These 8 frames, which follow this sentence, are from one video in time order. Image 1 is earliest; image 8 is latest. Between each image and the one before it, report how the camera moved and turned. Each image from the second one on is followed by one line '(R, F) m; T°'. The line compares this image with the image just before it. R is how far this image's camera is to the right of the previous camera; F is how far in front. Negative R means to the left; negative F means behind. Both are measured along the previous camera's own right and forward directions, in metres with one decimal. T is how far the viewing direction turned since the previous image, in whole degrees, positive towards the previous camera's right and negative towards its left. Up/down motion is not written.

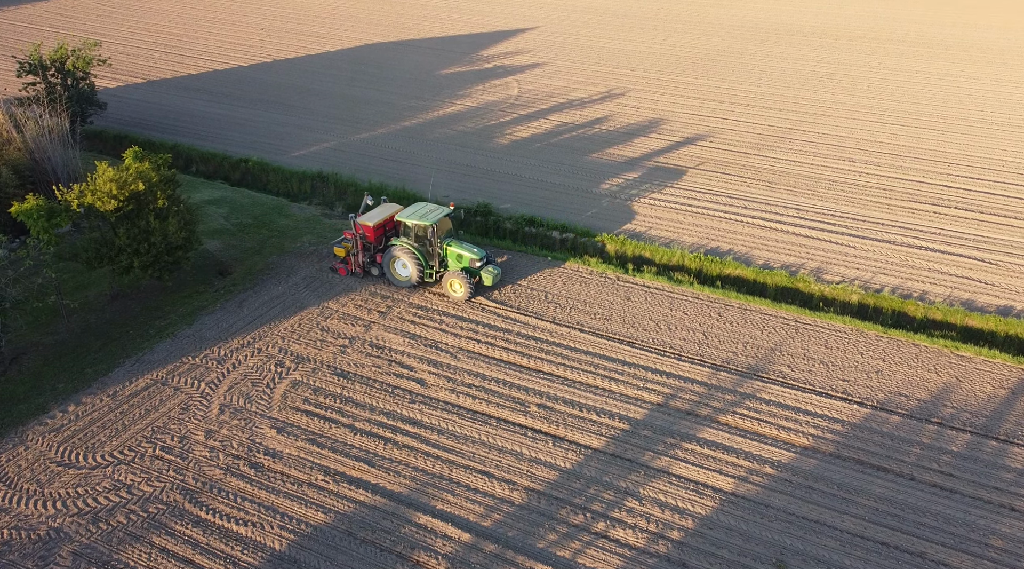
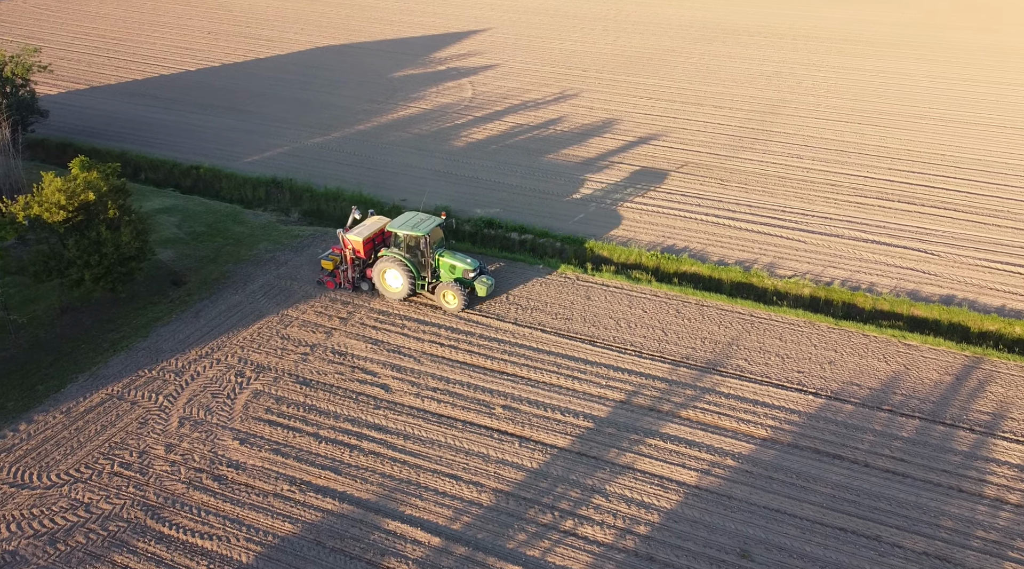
(-0.2, -0.1) m; +3°
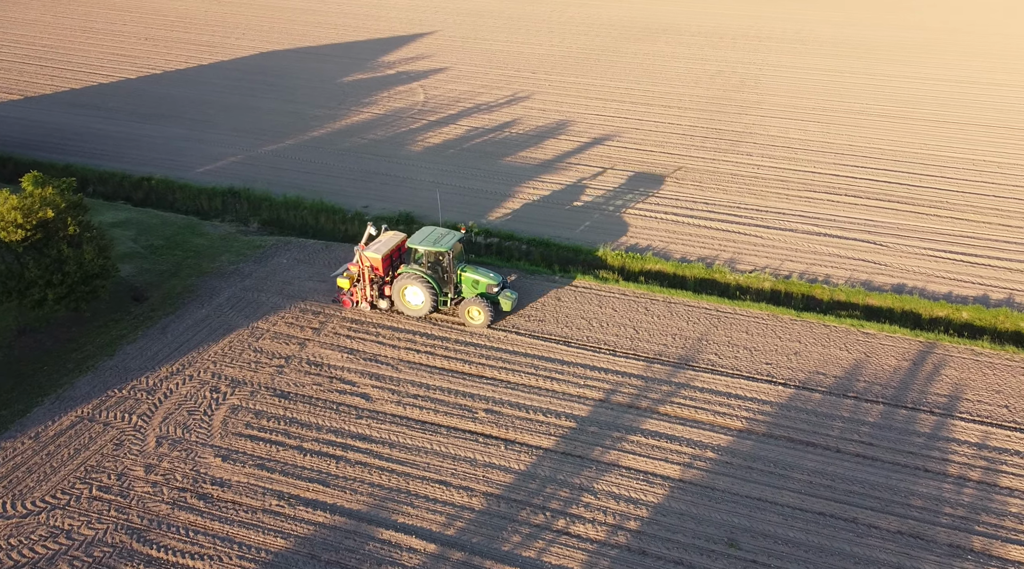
(-1.0, -0.2) m; +5°
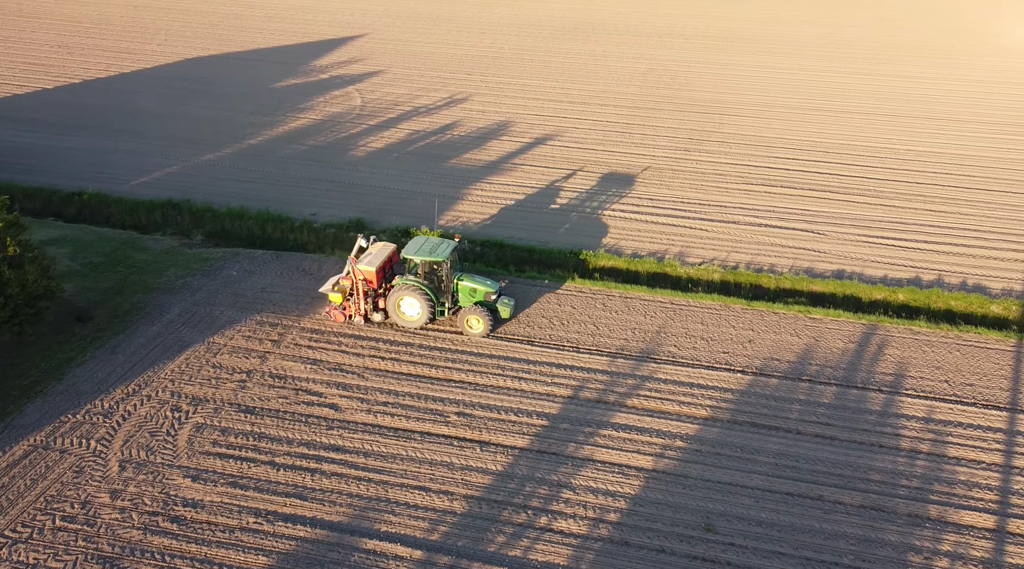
(-1.1, -0.1) m; +6°
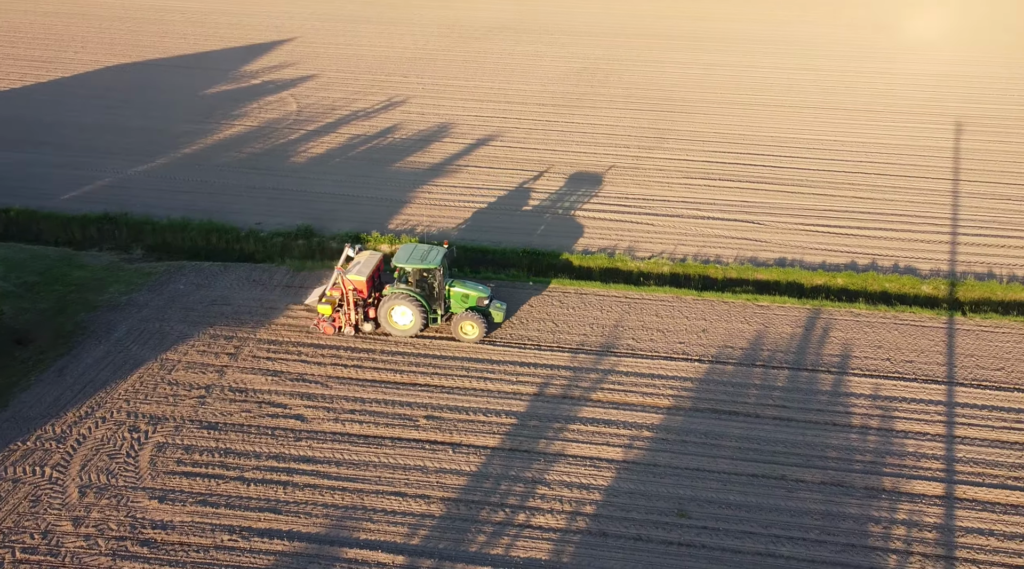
(-1.0, -0.1) m; +6°
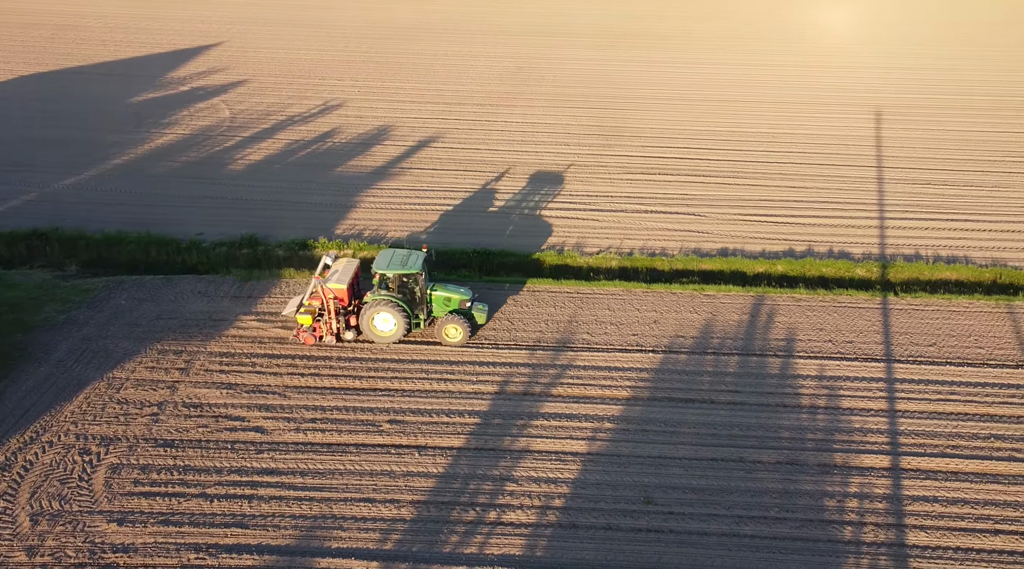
(-0.7, -0.1) m; +5°
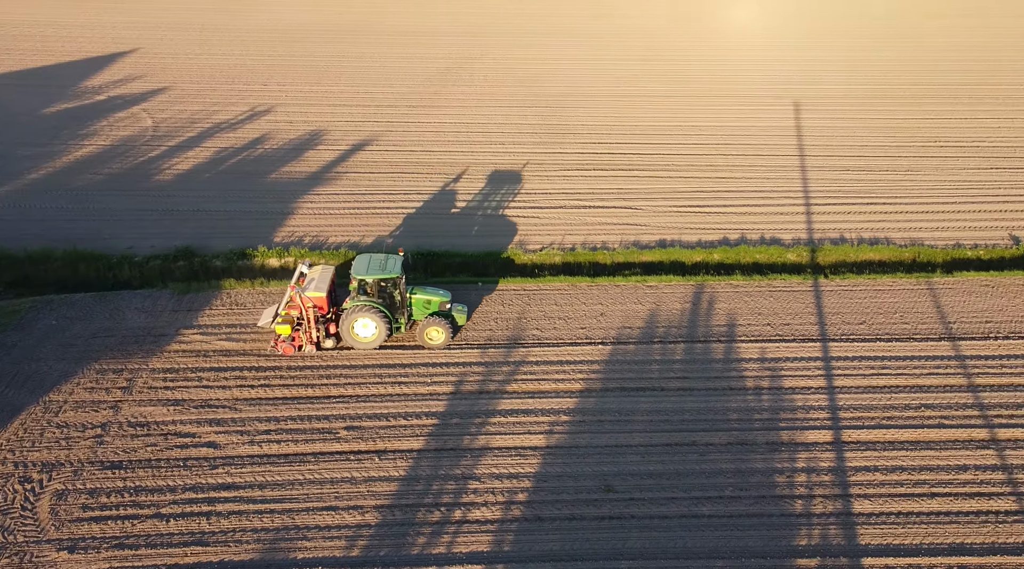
(-0.7, 0.0) m; +6°
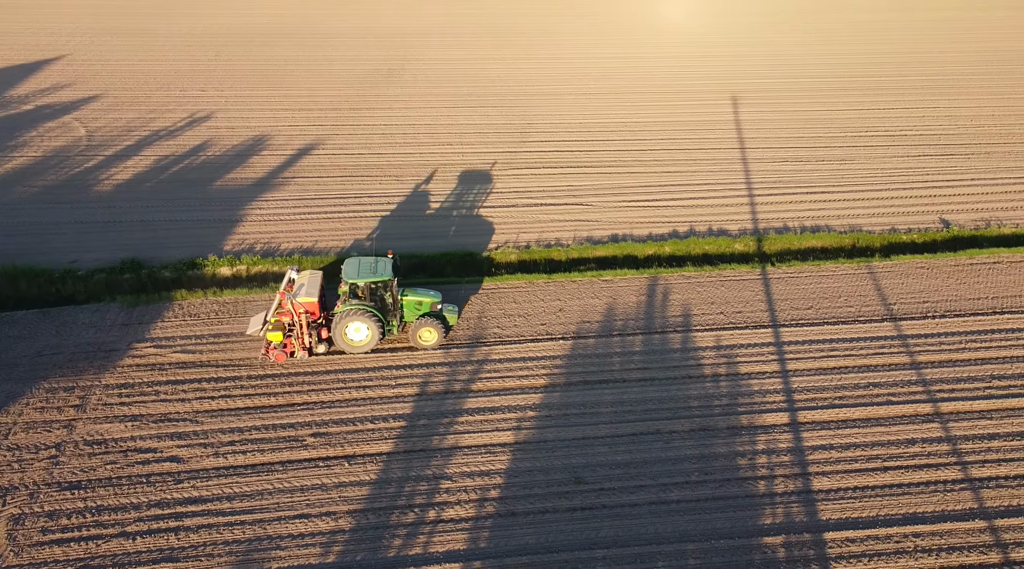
(-0.6, 0.0) m; +5°
